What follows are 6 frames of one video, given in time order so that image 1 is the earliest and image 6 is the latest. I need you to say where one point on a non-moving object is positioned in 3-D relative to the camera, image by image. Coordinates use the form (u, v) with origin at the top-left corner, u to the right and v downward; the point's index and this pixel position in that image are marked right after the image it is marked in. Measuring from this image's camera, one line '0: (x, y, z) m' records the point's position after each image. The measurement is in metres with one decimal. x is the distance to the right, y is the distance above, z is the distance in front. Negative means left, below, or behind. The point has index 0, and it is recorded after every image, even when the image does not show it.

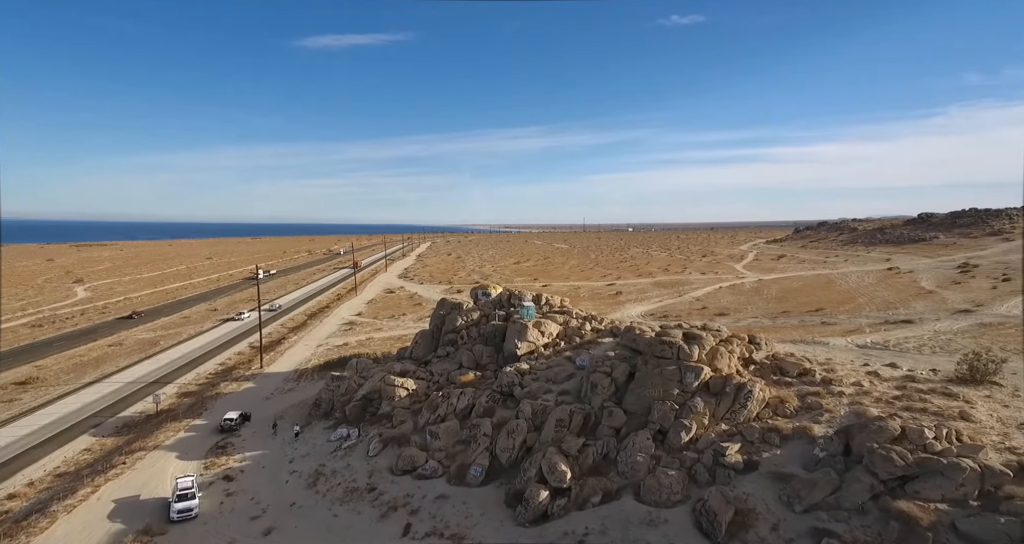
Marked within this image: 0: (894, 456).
0: (+11.0, -5.3, +15.2) m
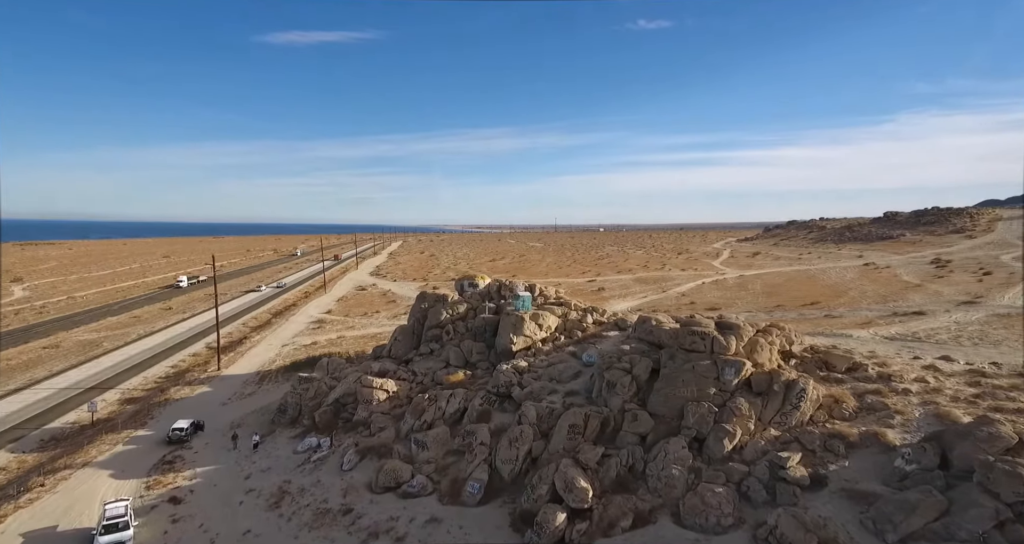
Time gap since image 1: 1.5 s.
0: (+11.6, -4.5, +12.2) m
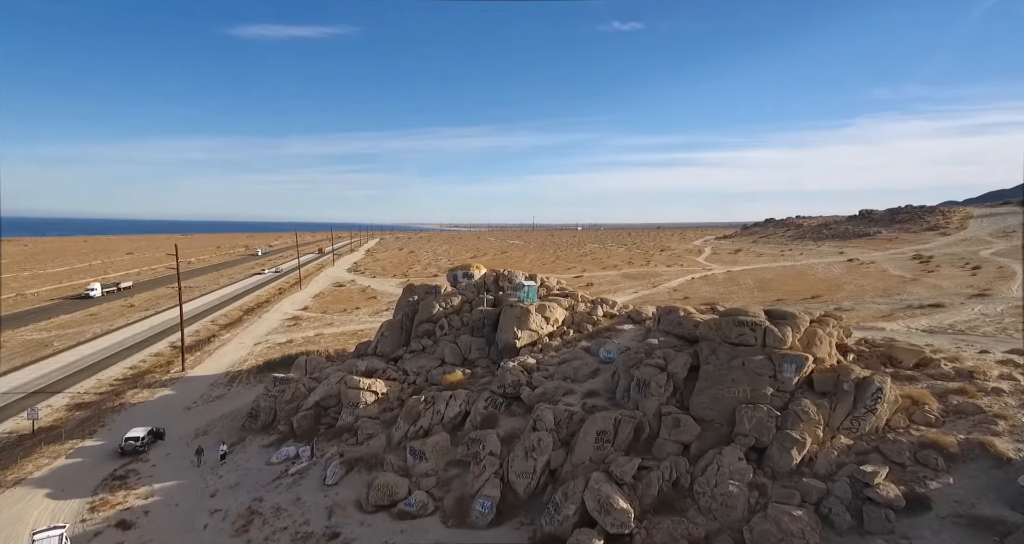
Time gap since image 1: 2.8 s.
0: (+12.5, -4.0, +9.7) m
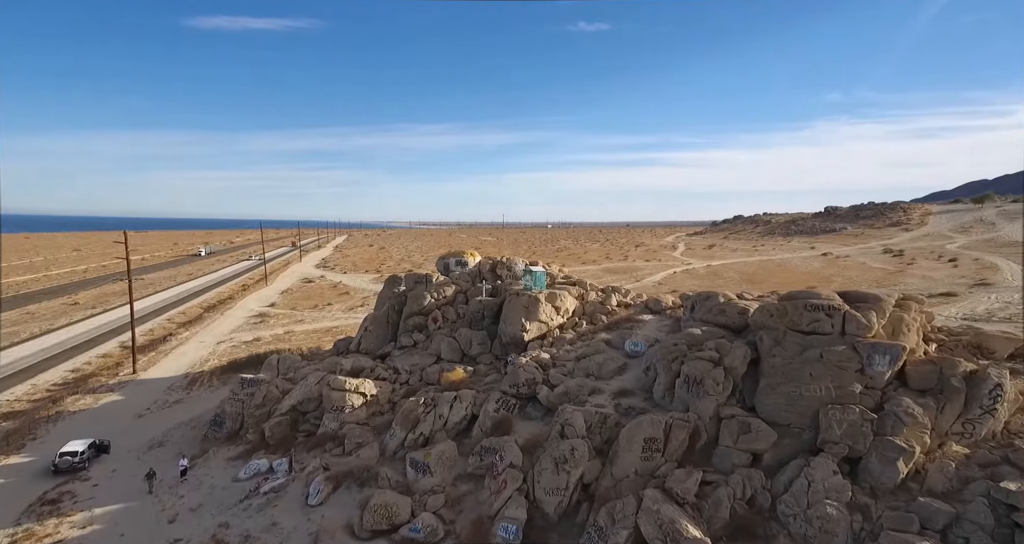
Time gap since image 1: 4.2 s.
0: (+13.7, -3.3, +7.4) m
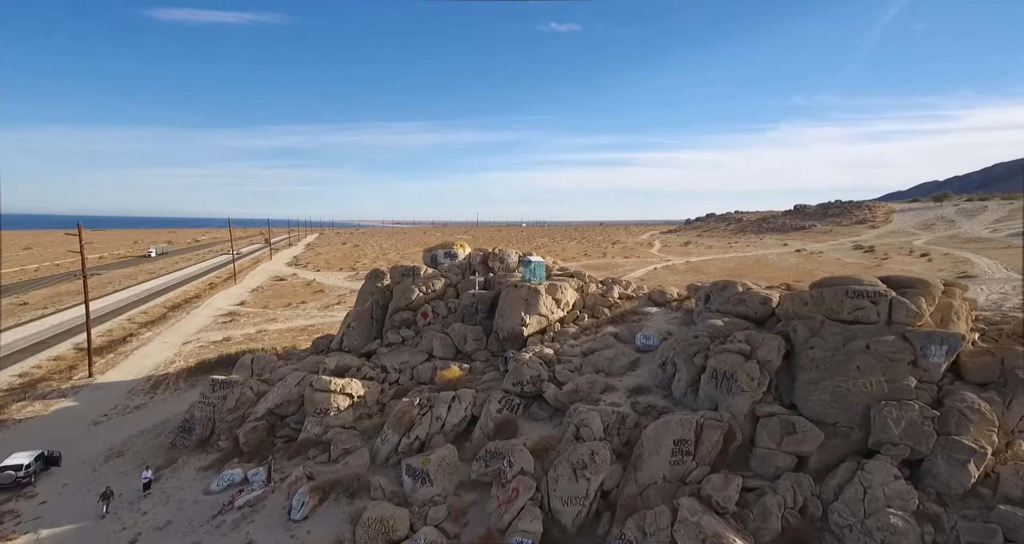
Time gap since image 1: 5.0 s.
0: (+14.4, -2.9, +6.6) m
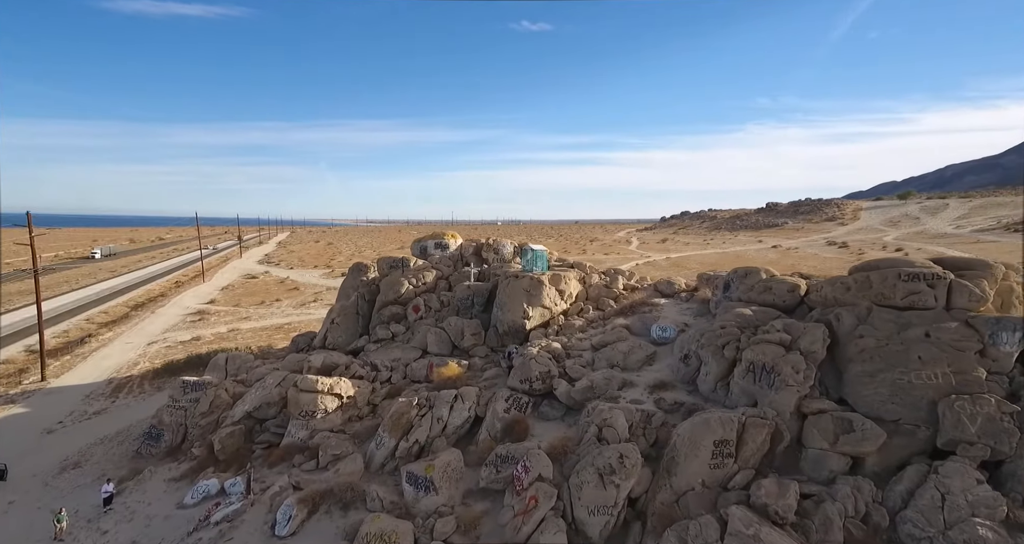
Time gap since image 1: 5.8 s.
0: (+15.2, -2.5, +5.8) m
